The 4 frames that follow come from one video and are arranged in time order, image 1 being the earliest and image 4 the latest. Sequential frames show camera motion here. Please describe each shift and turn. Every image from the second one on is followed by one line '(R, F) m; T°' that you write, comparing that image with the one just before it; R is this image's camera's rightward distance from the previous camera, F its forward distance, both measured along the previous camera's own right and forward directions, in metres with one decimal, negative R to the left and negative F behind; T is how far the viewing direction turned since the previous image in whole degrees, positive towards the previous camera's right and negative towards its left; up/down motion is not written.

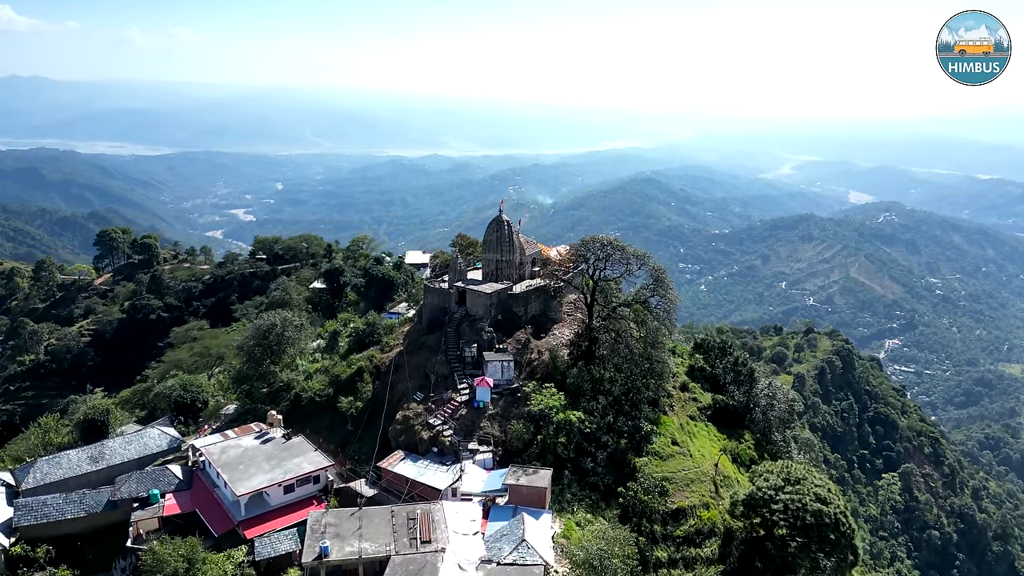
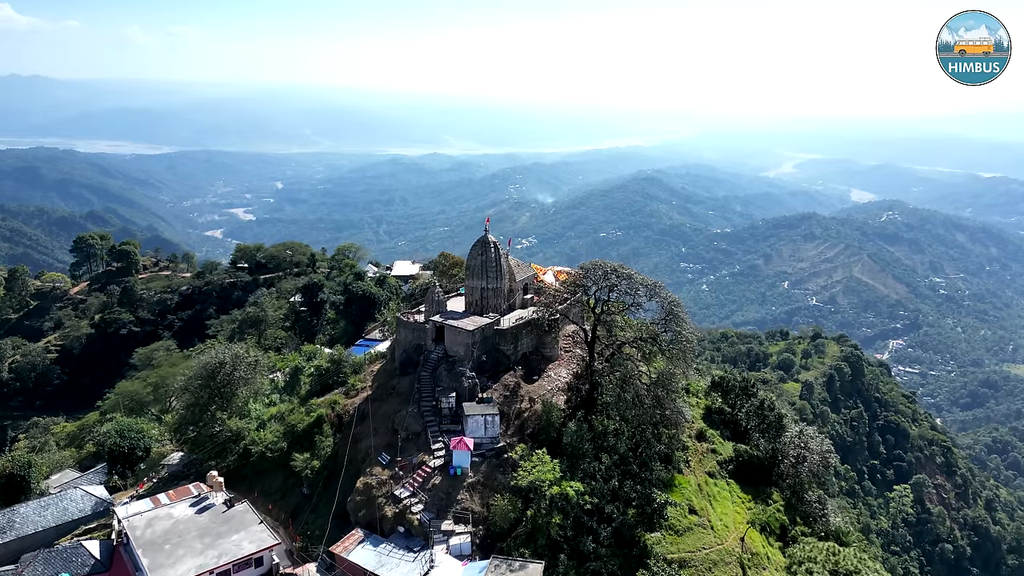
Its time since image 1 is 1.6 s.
(+0.3, +2.3) m; 0°
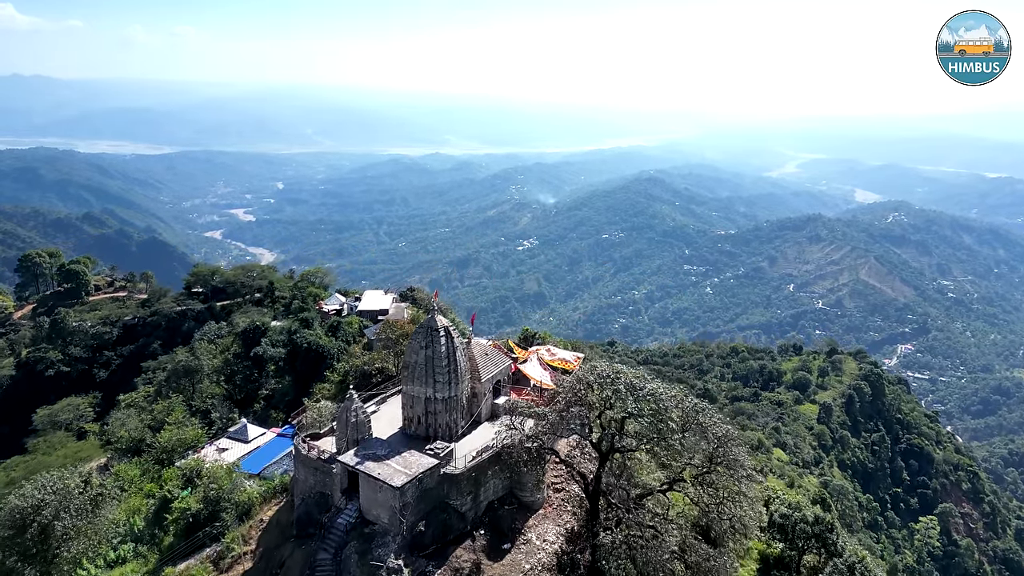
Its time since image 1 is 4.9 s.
(+0.6, +4.6) m; 0°
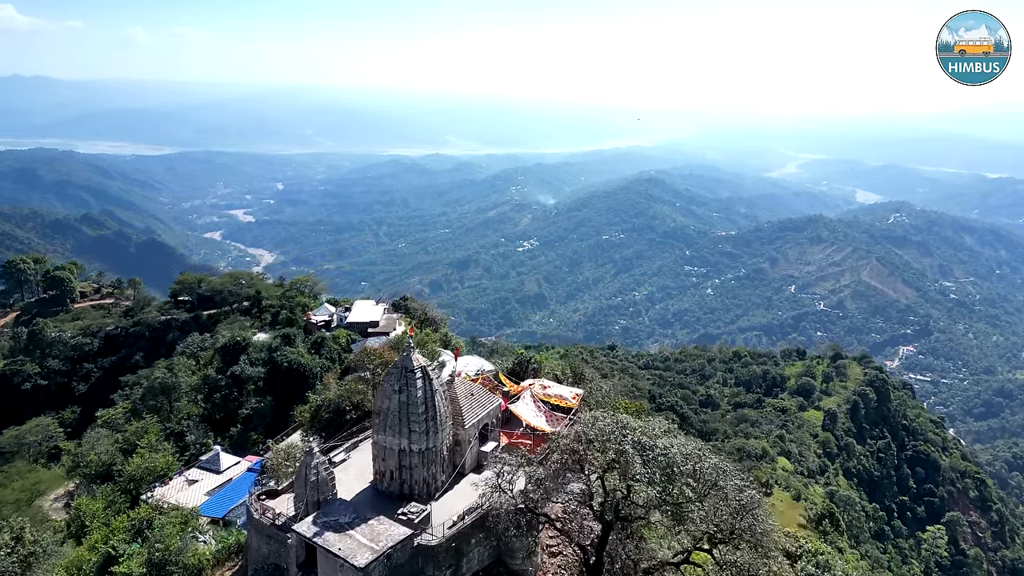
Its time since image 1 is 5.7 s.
(+0.2, +1.2) m; 0°
